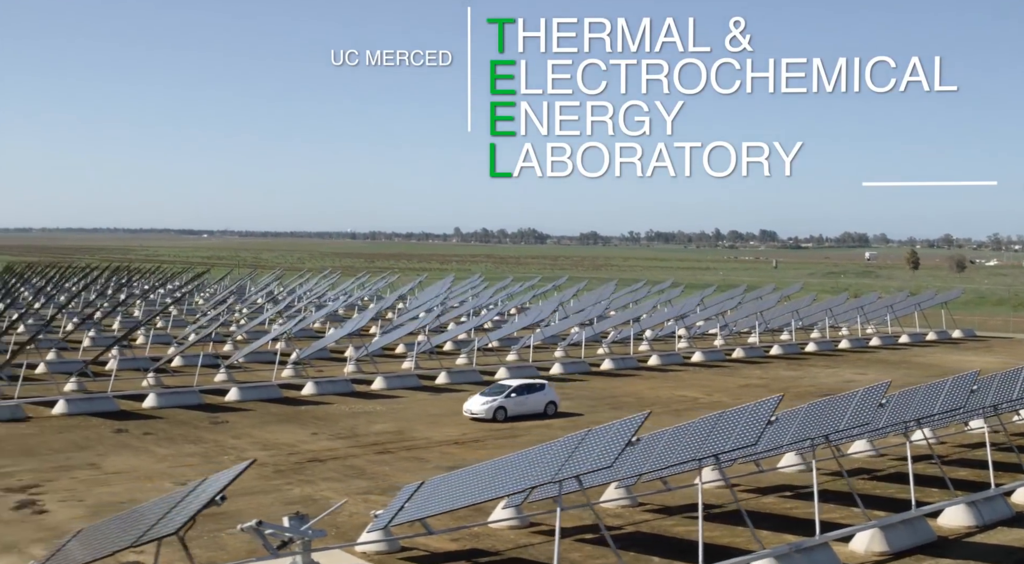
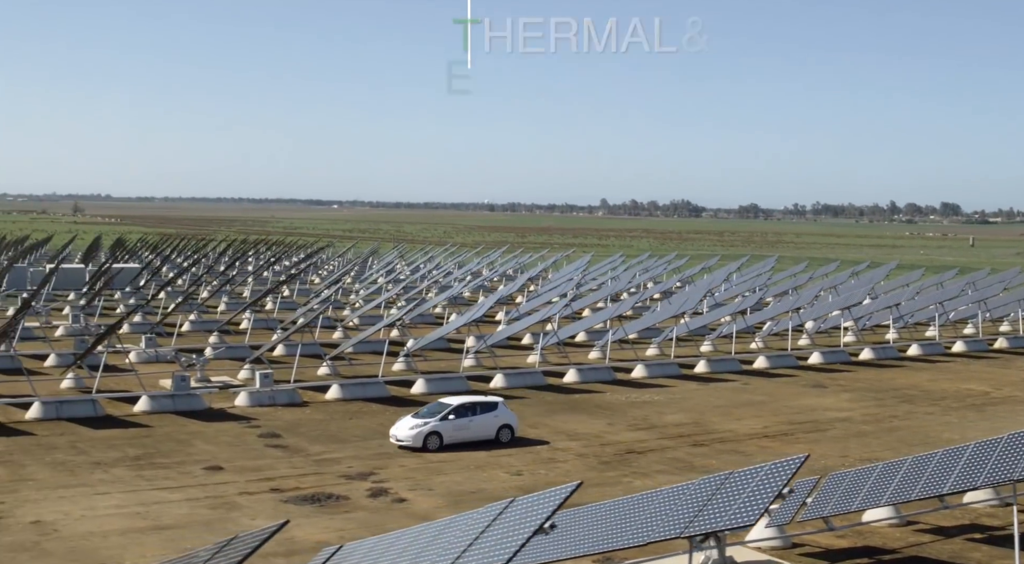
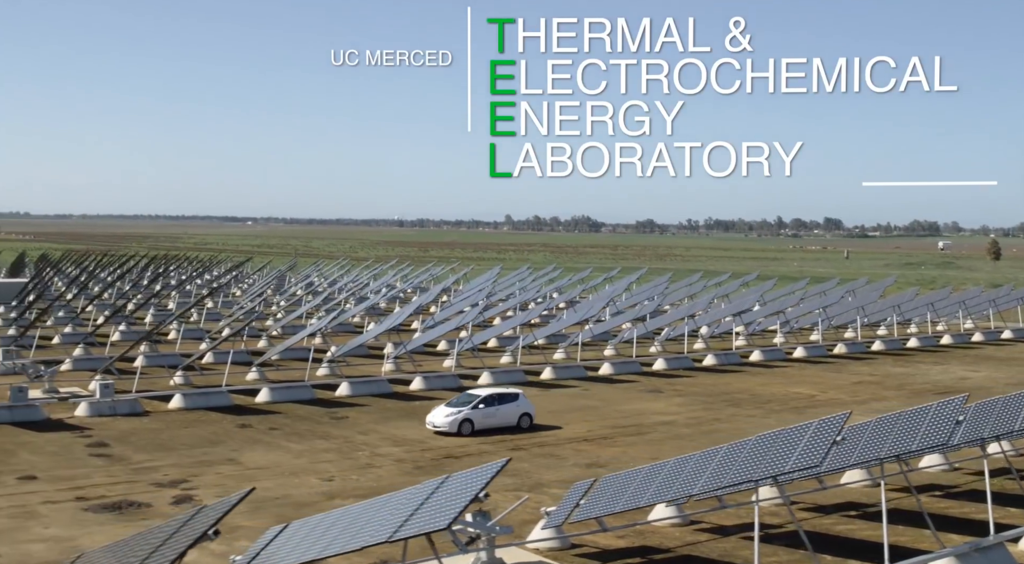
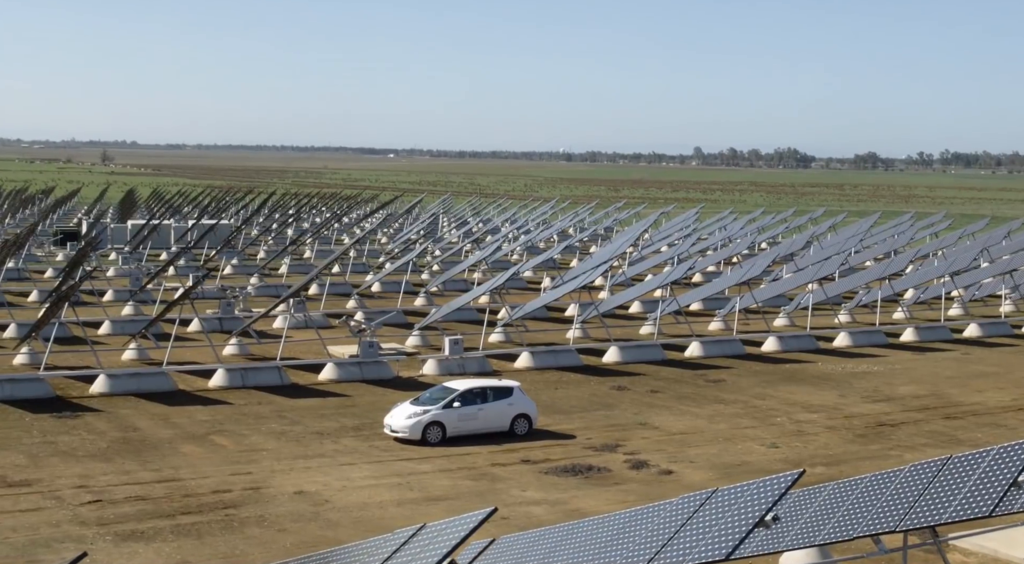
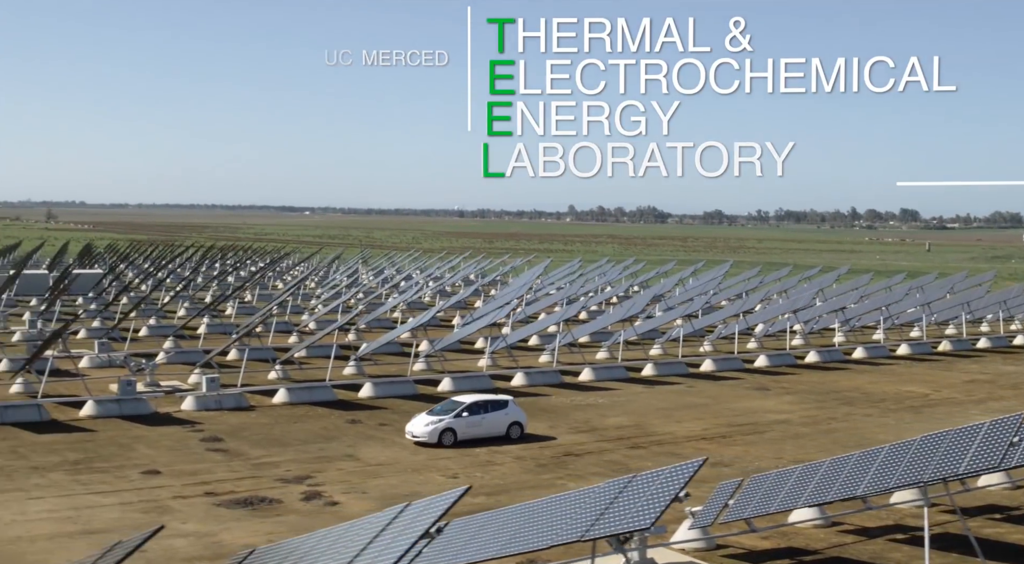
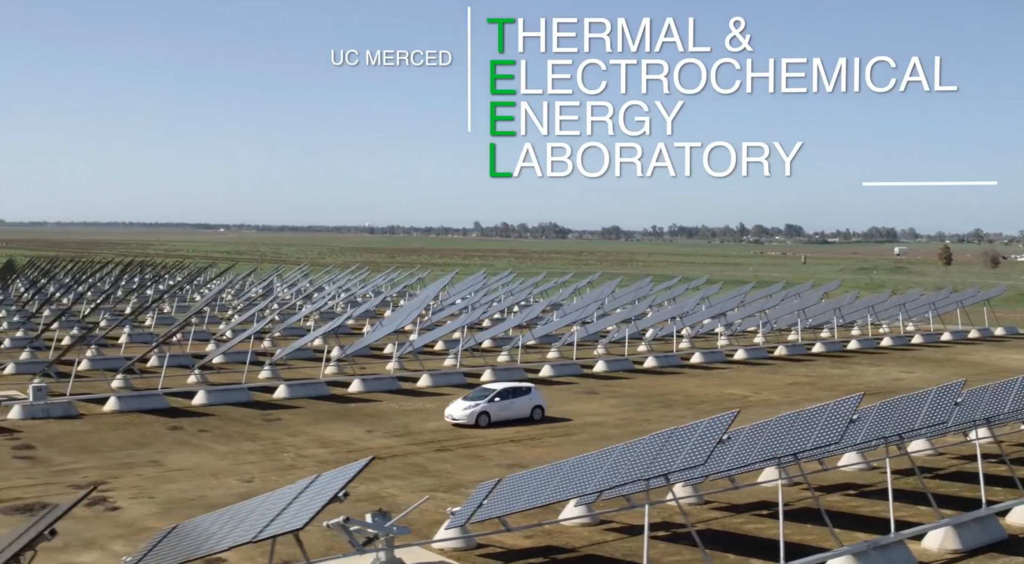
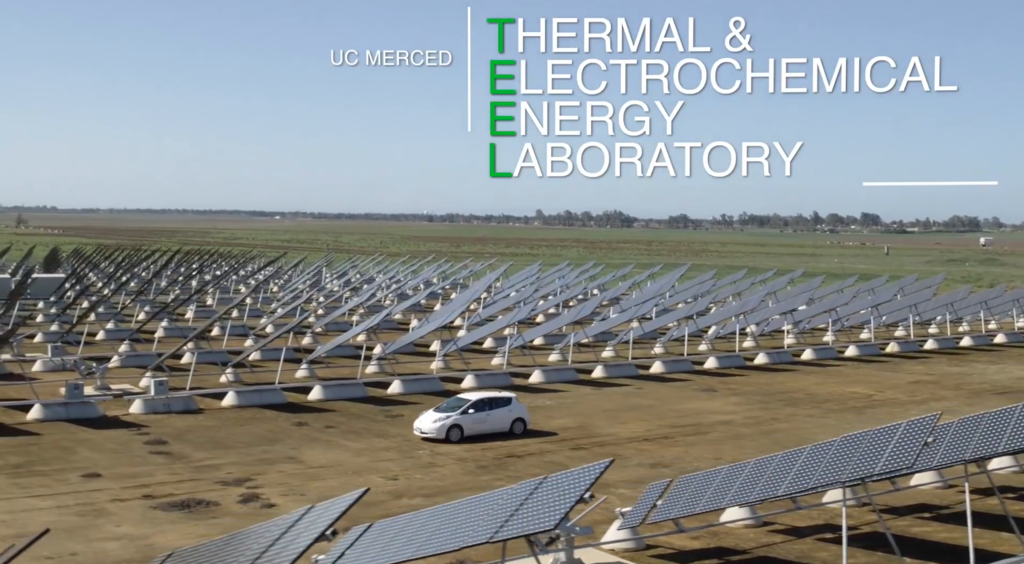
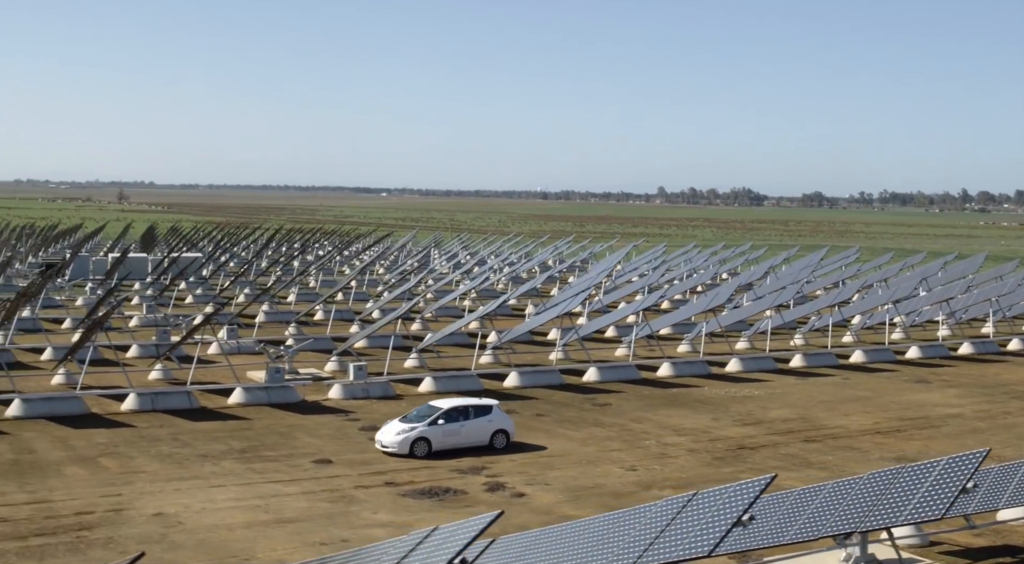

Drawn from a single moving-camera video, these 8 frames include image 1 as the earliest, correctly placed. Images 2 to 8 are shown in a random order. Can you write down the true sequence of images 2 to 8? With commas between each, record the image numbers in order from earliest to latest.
6, 3, 7, 5, 2, 8, 4
